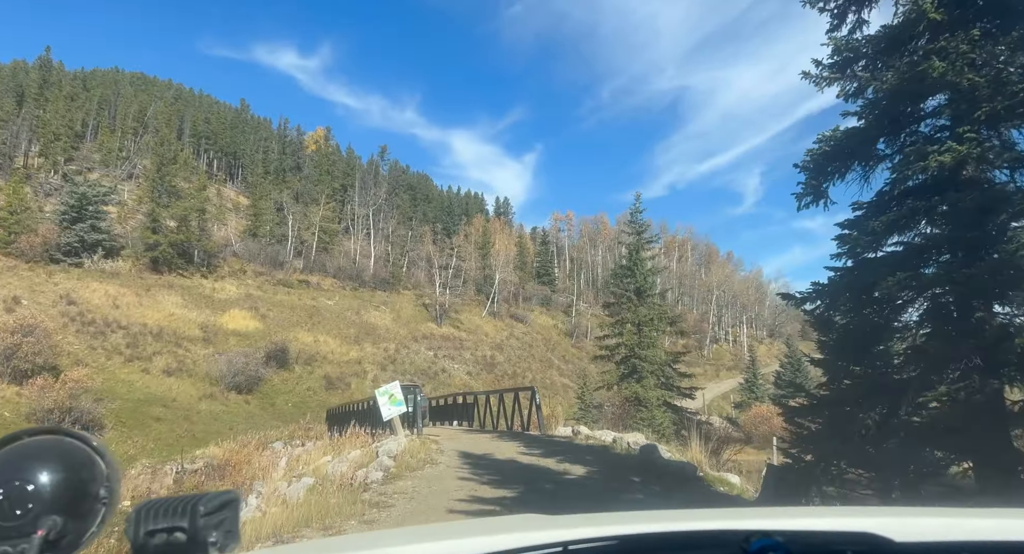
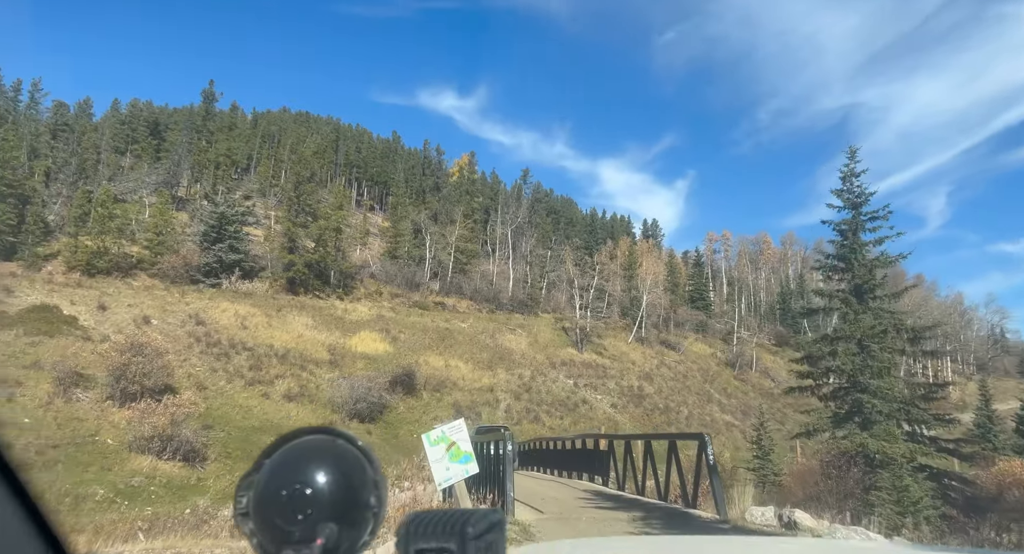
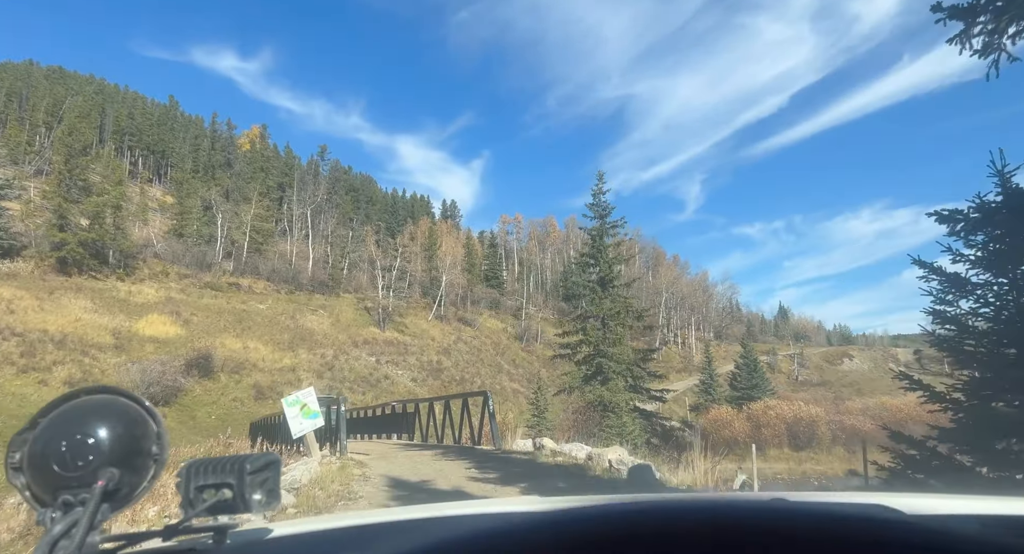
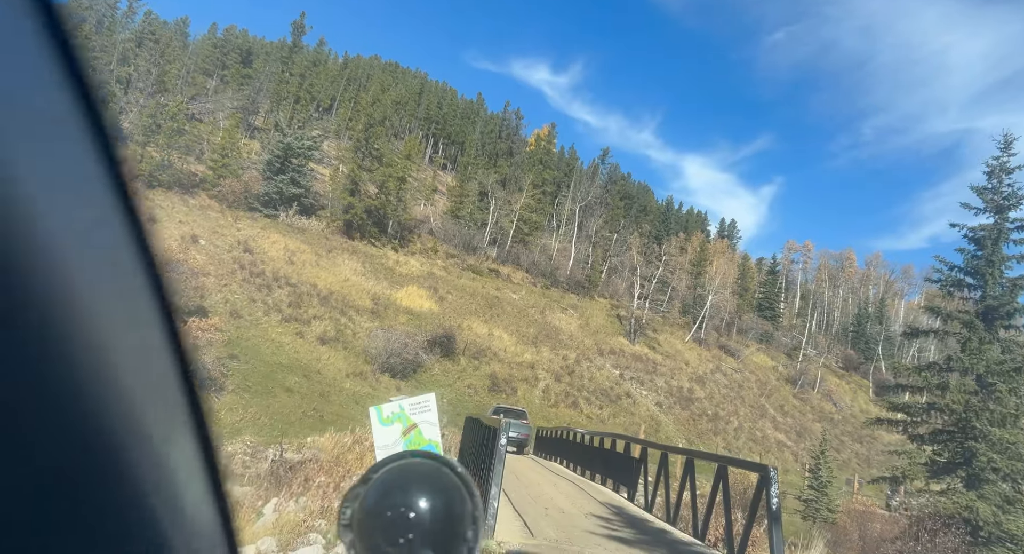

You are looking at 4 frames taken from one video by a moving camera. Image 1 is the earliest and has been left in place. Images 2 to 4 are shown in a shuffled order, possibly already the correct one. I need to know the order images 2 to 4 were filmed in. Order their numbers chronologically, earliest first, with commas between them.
3, 2, 4
